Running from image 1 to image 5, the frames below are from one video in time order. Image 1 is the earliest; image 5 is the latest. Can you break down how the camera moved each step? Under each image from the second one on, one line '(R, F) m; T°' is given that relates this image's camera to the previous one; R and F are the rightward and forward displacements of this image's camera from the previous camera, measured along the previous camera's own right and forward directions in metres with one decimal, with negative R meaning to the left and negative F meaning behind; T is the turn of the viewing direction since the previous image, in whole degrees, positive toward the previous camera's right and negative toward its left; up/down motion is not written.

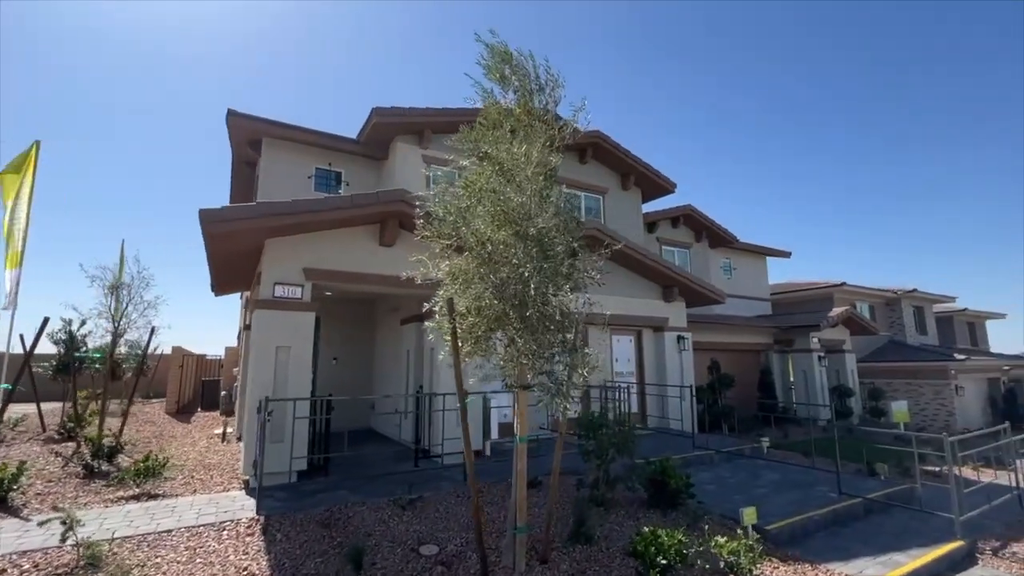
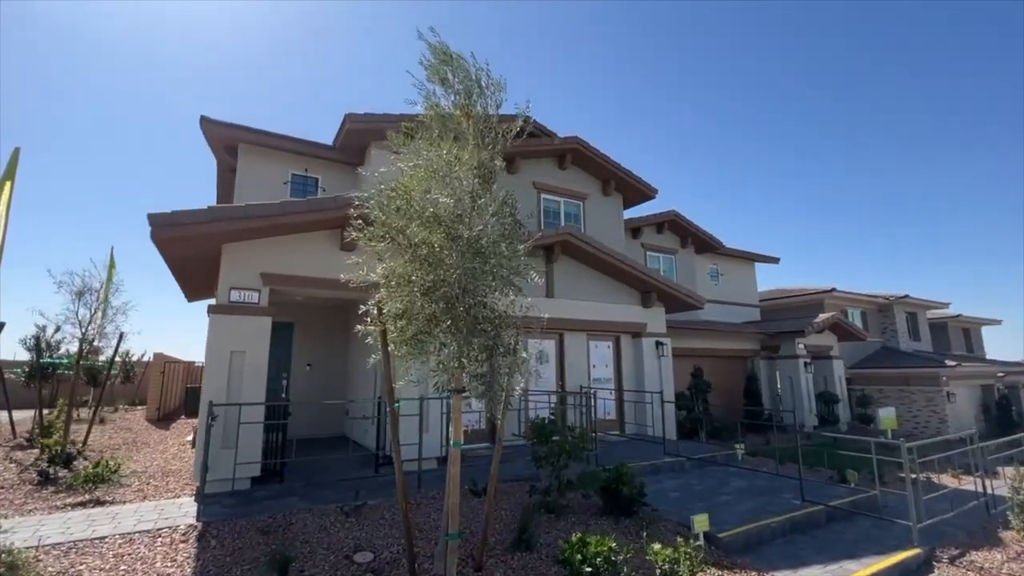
(+0.7, 0.0) m; 0°
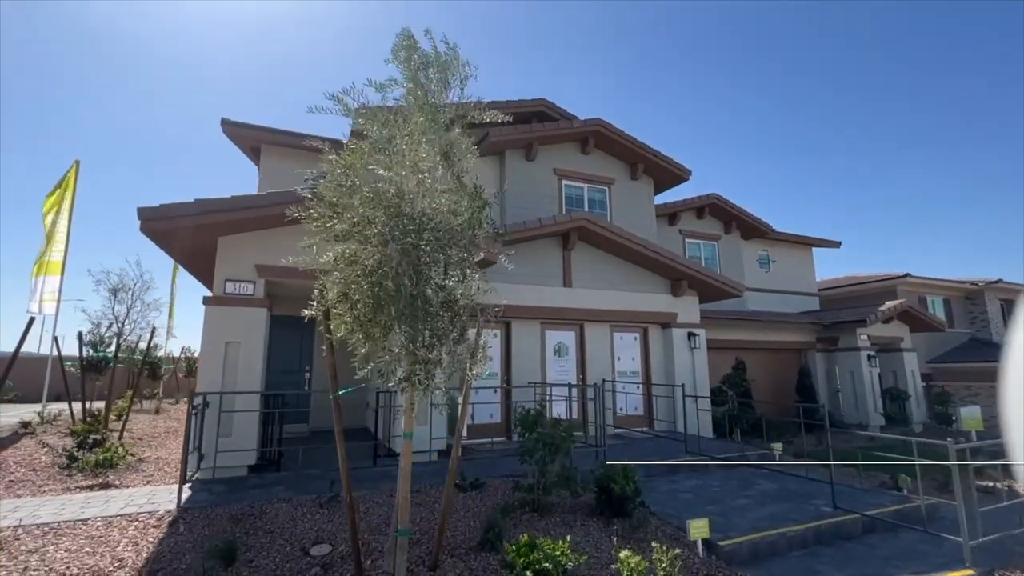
(+1.0, +0.4) m; -7°
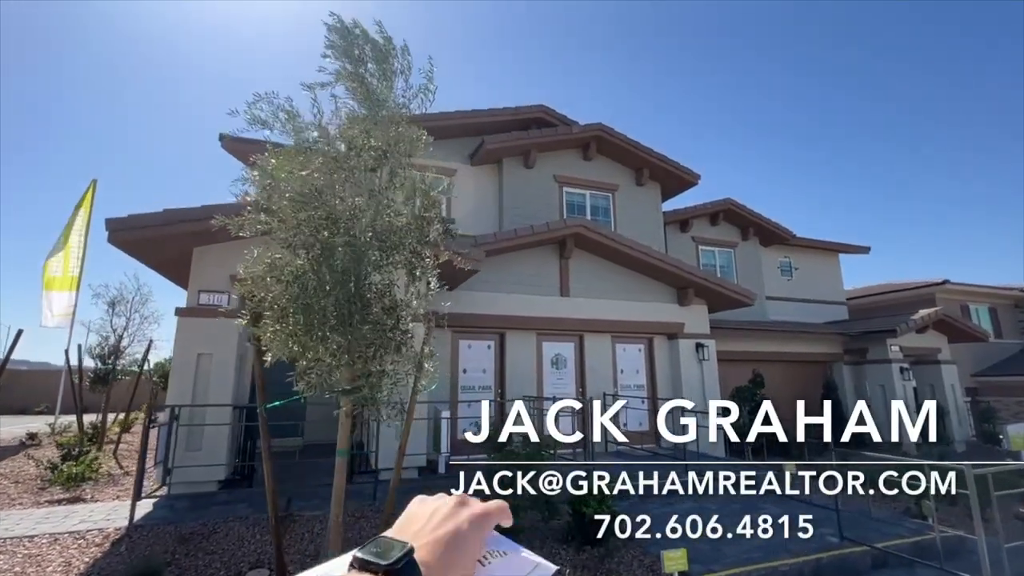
(+0.8, +0.4) m; -3°
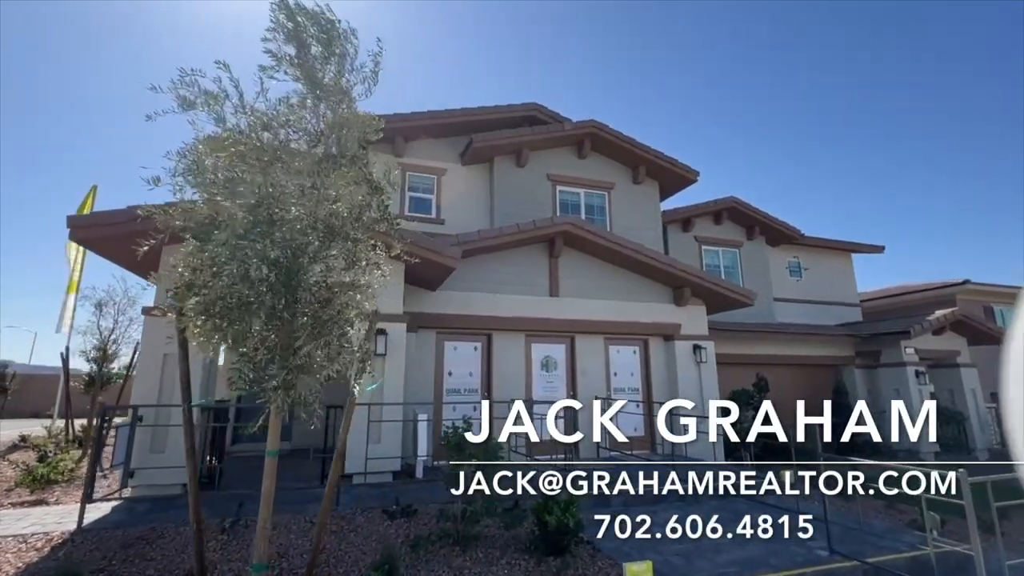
(+0.6, +0.3) m; -2°
